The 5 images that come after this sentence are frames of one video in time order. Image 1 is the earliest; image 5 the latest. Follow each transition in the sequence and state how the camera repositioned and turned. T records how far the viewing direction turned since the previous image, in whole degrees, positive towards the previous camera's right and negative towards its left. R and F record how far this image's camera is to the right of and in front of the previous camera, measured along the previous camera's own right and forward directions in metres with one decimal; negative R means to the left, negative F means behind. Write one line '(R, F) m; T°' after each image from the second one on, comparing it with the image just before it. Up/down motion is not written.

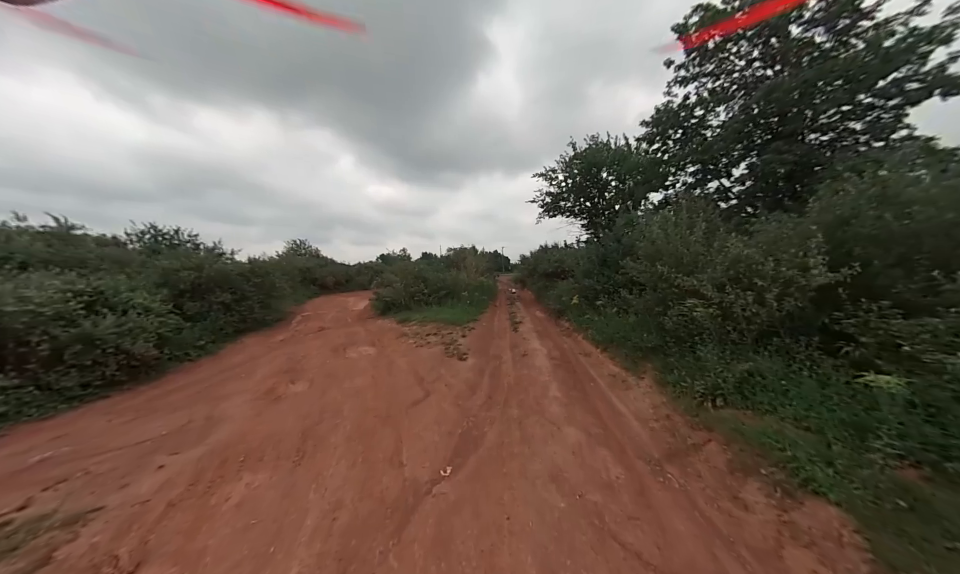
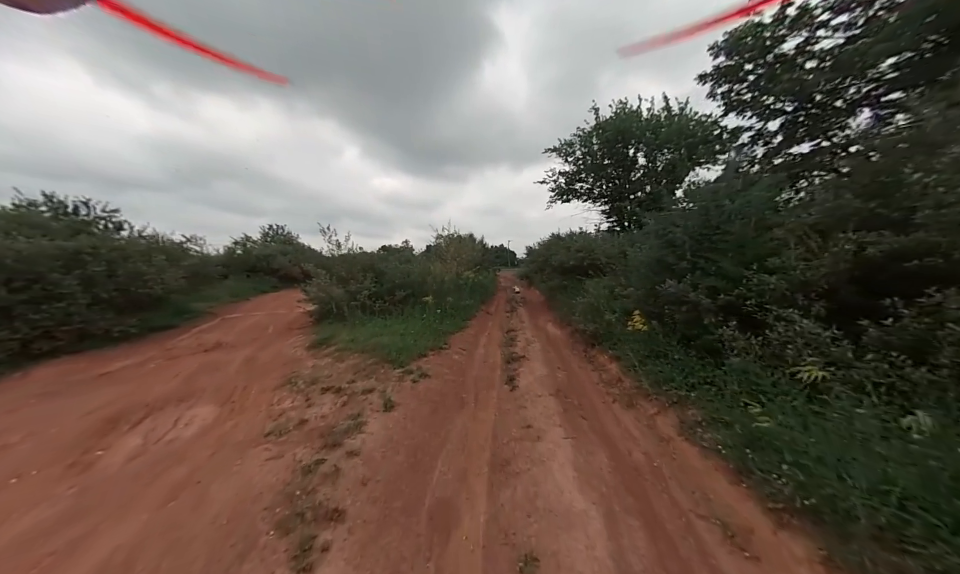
(+0.9, +6.3) m; -1°
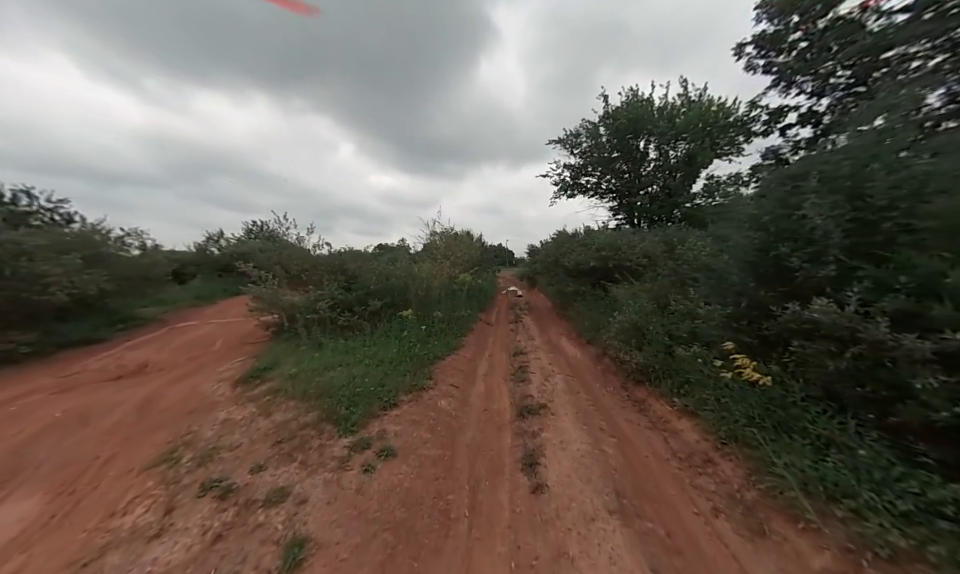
(0.0, +2.3) m; 0°
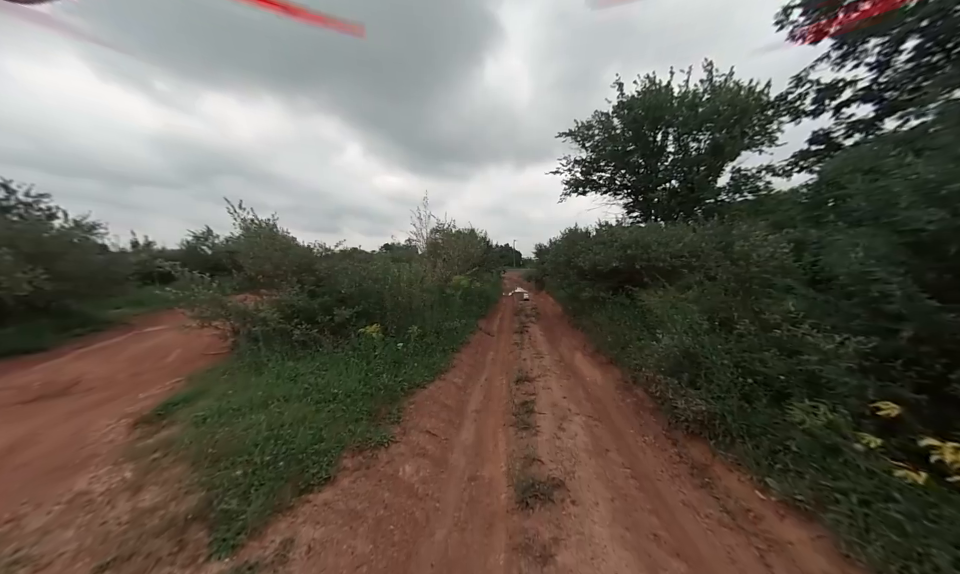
(+0.3, +1.6) m; -1°
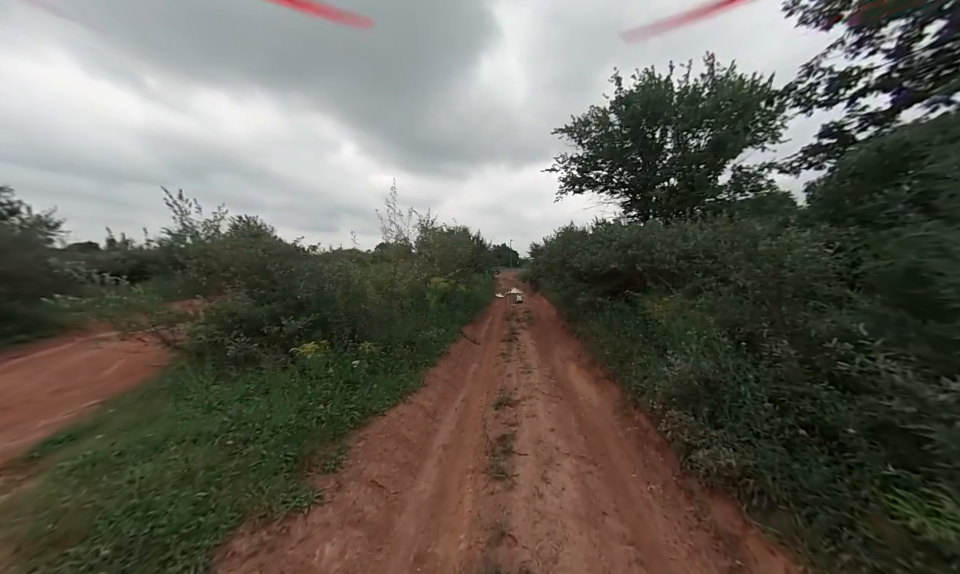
(+0.4, +0.9) m; 0°
